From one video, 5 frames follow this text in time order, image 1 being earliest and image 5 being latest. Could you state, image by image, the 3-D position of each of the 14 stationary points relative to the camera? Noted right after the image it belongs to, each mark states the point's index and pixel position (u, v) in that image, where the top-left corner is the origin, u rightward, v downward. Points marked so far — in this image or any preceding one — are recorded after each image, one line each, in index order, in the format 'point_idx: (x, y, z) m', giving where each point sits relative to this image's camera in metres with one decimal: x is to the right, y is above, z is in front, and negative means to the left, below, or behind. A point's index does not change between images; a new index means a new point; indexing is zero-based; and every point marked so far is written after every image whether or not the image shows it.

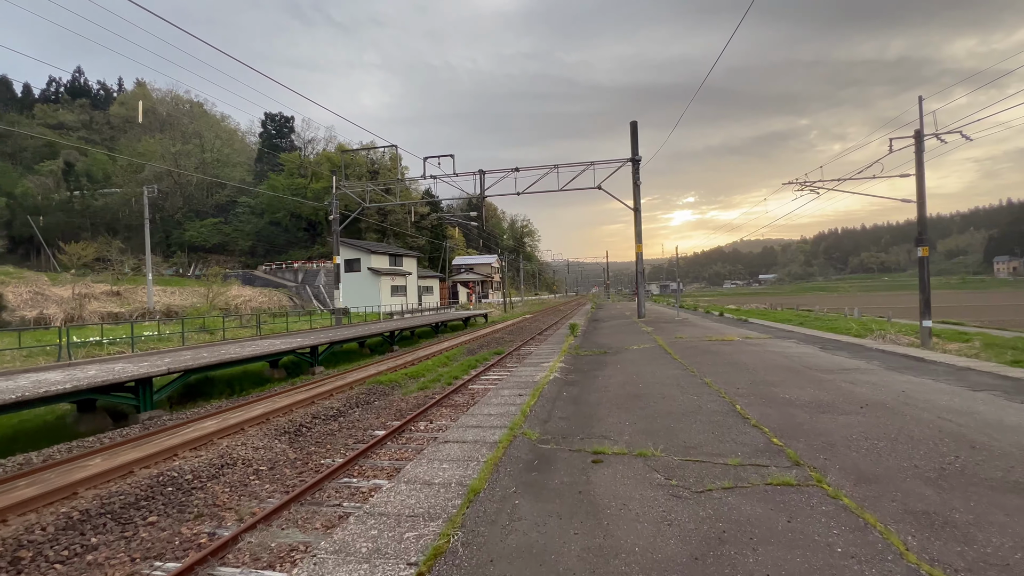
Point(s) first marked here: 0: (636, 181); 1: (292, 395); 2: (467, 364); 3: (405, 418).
0: (+5.5, +4.8, +20.0) m
1: (-6.0, -2.9, +12.3) m
2: (-1.7, -2.8, +16.7) m
3: (-2.3, -2.8, +9.6) m
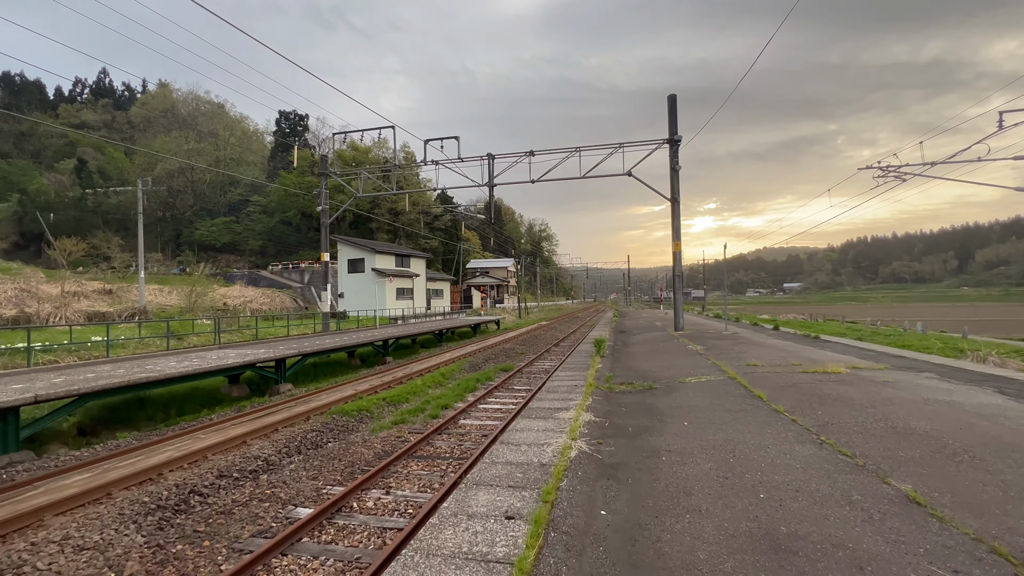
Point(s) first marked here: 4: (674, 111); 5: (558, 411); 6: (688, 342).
0: (+6.0, +4.5, +16.7) m
1: (-5.9, -2.9, +9.3) m
2: (-1.4, -2.9, +13.5) m
3: (-2.3, -2.8, +6.5) m
4: (+6.2, +6.8, +17.2) m
5: (+0.9, -2.2, +8.3) m
6: (+5.4, -1.7, +13.6) m
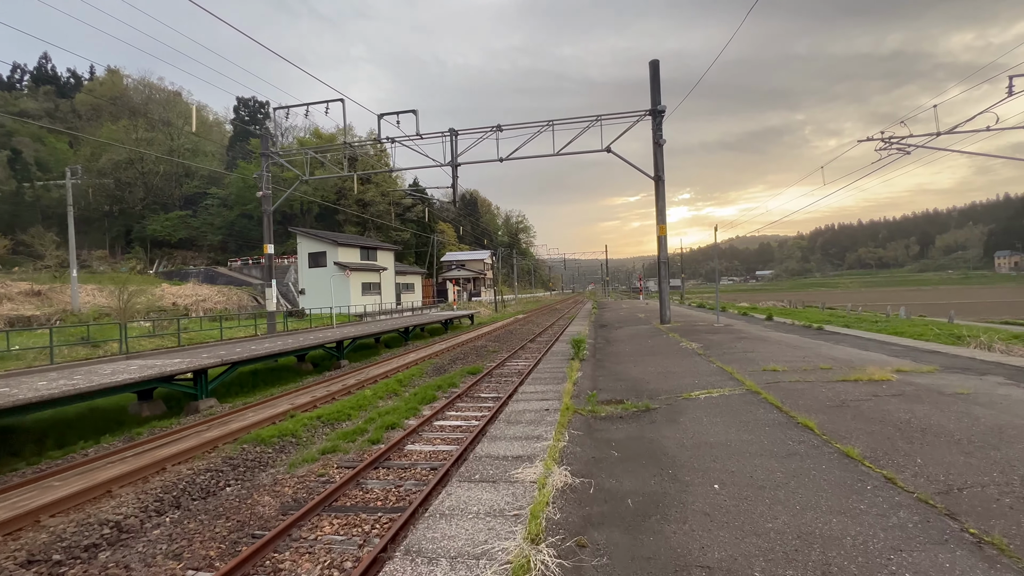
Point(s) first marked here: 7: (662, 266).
0: (+4.8, +4.9, +14.9) m
1: (-6.6, -2.9, +7.2) m
2: (-2.3, -2.7, +11.6) m
3: (-2.8, -2.7, +4.5) m
4: (+5.0, +7.2, +15.4) m
5: (+0.2, -2.1, +6.5) m
6: (+4.5, -1.3, +12.0) m
7: (+6.0, +0.9, +17.9) m
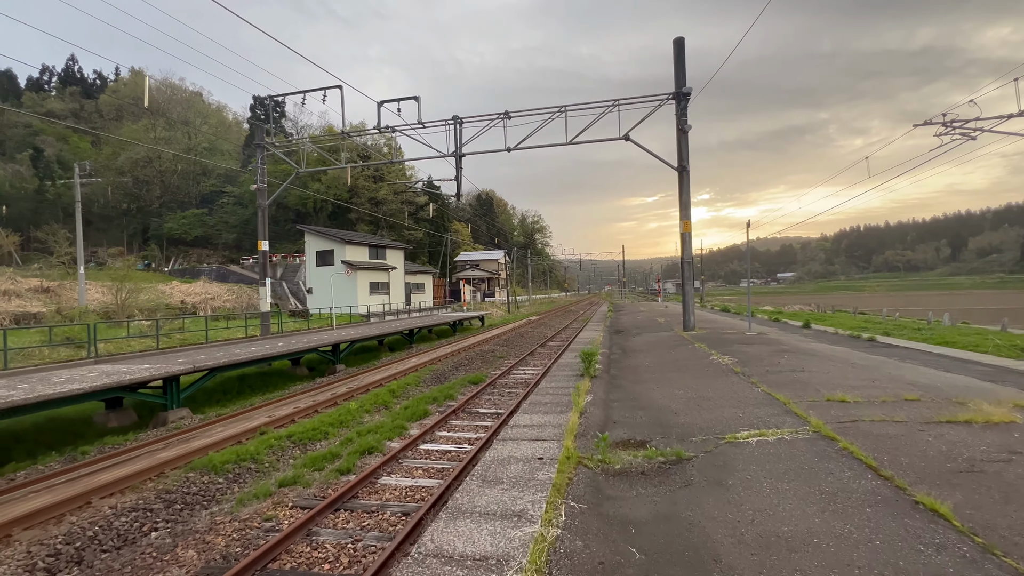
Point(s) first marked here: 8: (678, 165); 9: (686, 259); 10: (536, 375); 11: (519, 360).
0: (+5.1, +4.8, +13.4) m
1: (-6.6, -2.9, +6.1) m
2: (-2.2, -2.7, +10.3) m
3: (-3.0, -2.7, +3.3) m
4: (+5.2, +7.1, +13.9) m
5: (+0.1, -2.1, +5.2) m
6: (+4.5, -1.4, +10.5) m
7: (+6.3, +0.8, +16.3) m
8: (+5.0, +3.7, +13.6) m
9: (+6.1, +1.0, +15.7) m
10: (+0.7, -2.6, +13.2) m
11: (+0.3, -2.6, +16.5) m
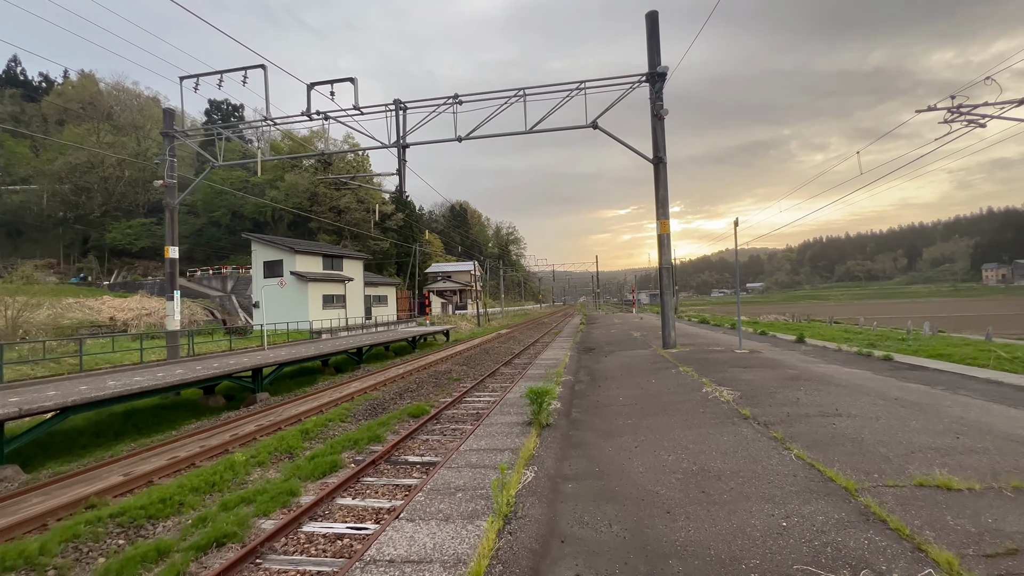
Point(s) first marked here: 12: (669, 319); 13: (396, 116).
0: (+3.7, +4.6, +11.6) m
1: (-7.5, -3.0, +3.5) m
2: (-3.3, -3.0, +8.0) m
3: (-3.7, -2.8, +0.9) m
4: (+3.9, +6.8, +12.2) m
5: (-0.7, -2.2, +2.9) m
6: (+3.4, -1.6, +8.5) m
7: (+4.8, +0.4, +14.5) m
8: (+3.7, +3.4, +11.7) m
9: (+4.7, +0.7, +13.9) m
10: (-0.6, -2.9, +11.0) m
11: (-1.1, -3.0, +14.2) m
12: (+4.5, -0.9, +12.9) m
13: (-3.3, +4.8, +12.6) m
